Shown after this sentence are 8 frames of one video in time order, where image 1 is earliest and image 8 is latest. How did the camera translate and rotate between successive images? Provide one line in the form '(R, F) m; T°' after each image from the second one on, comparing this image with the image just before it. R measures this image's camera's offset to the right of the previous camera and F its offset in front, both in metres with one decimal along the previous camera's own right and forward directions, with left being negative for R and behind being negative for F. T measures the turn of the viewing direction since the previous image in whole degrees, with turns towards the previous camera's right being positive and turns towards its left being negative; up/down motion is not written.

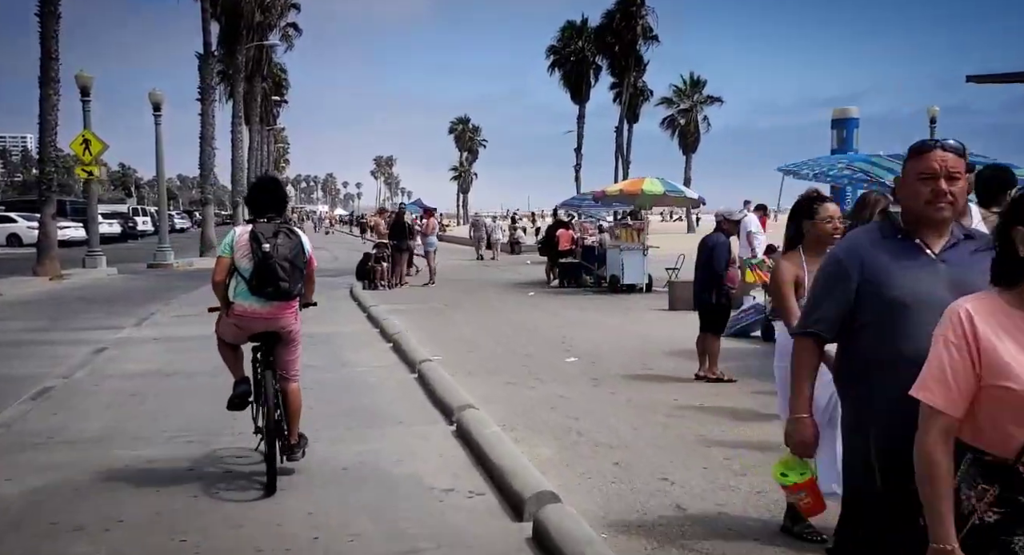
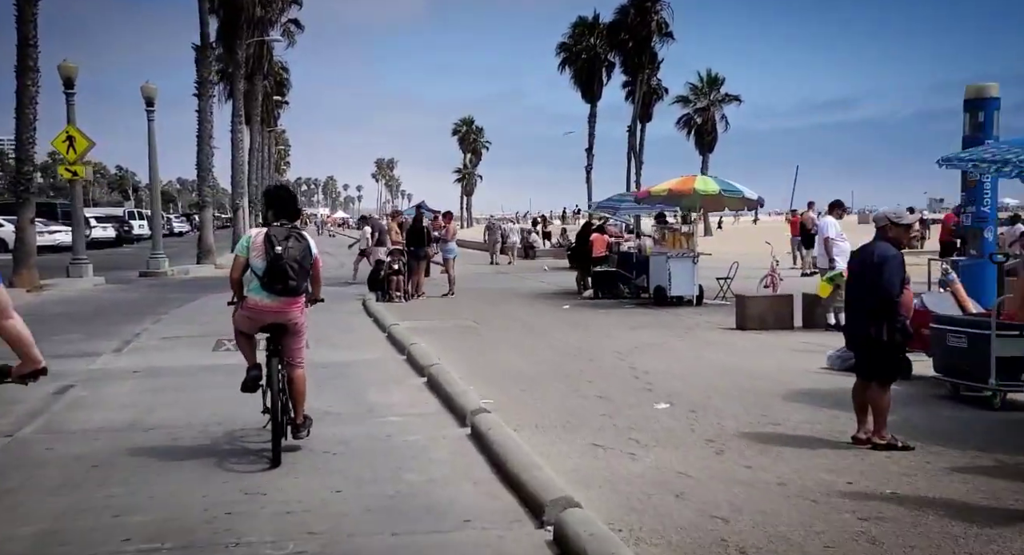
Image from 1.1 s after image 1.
(-0.6, +2.1) m; 0°
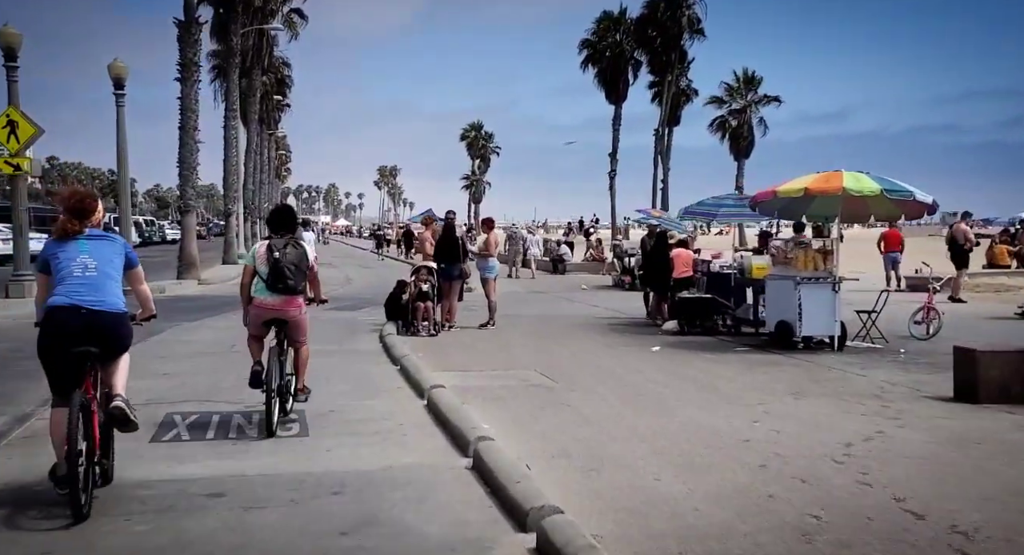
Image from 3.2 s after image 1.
(-1.0, +4.4) m; 0°
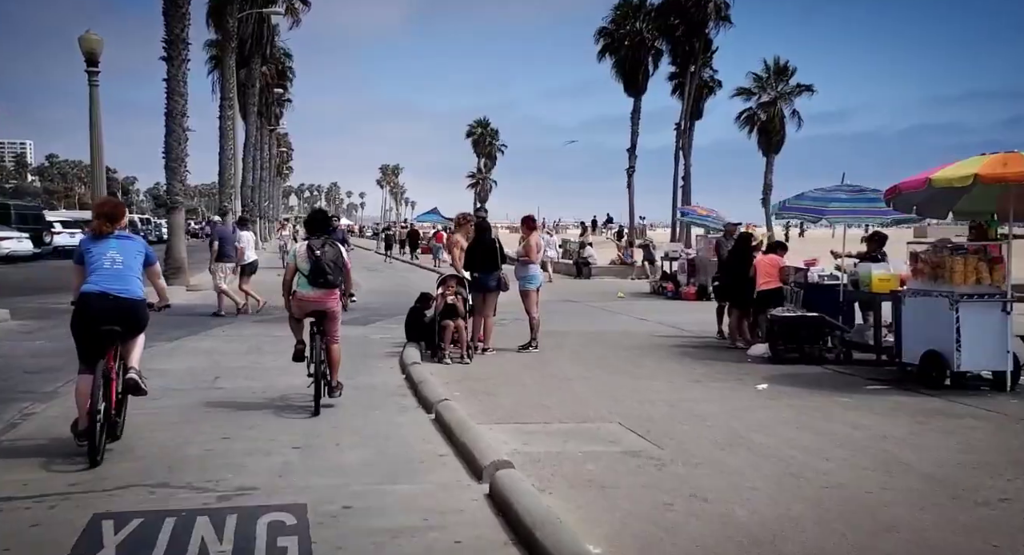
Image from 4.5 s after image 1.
(-0.7, +2.9) m; 0°
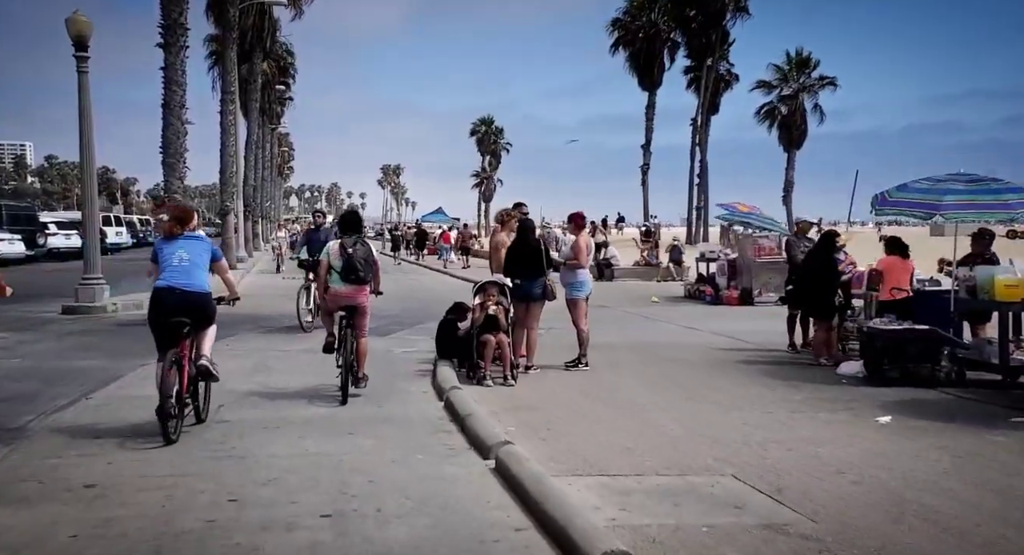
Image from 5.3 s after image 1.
(-0.6, +1.7) m; 0°
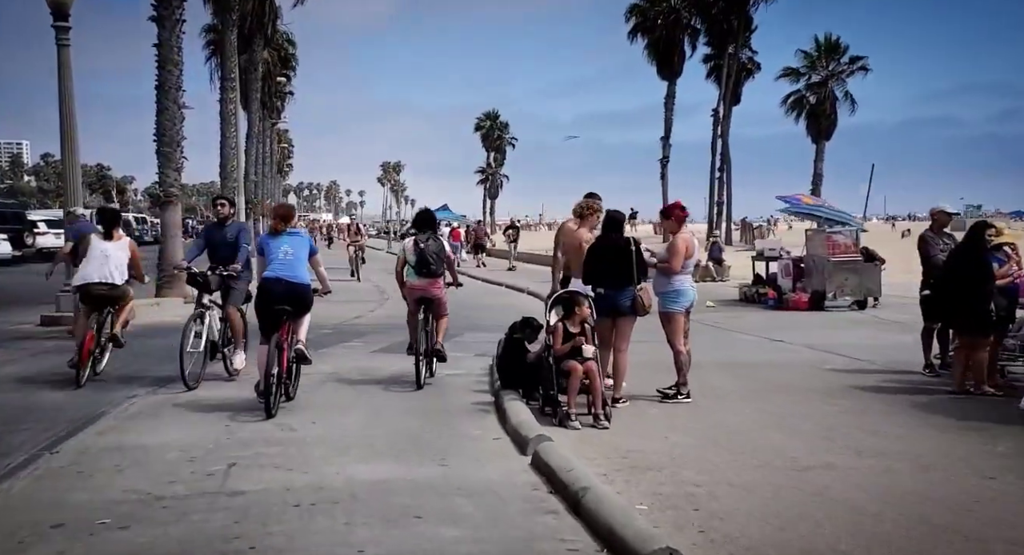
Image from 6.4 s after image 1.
(-0.8, +2.4) m; 0°
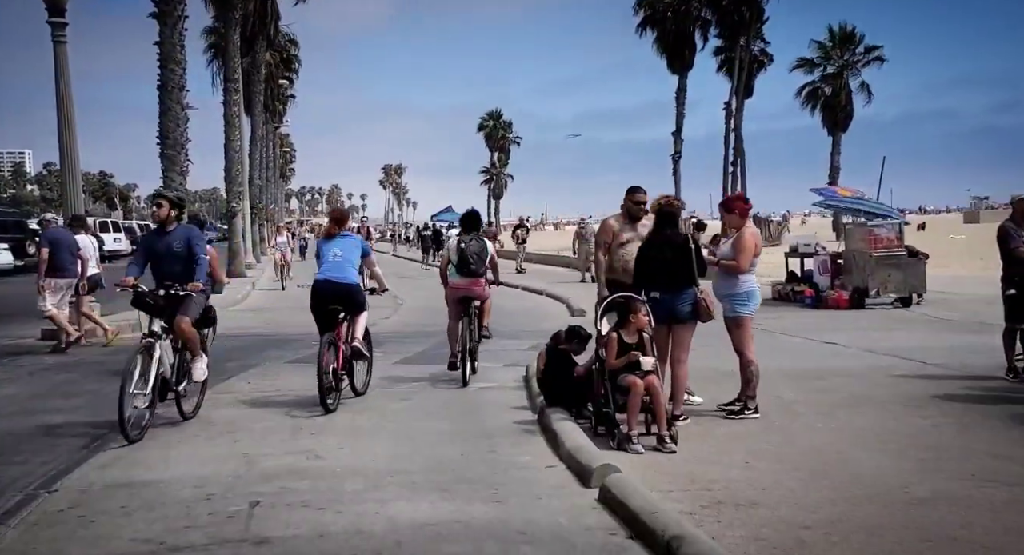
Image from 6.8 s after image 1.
(-0.4, +0.9) m; 0°
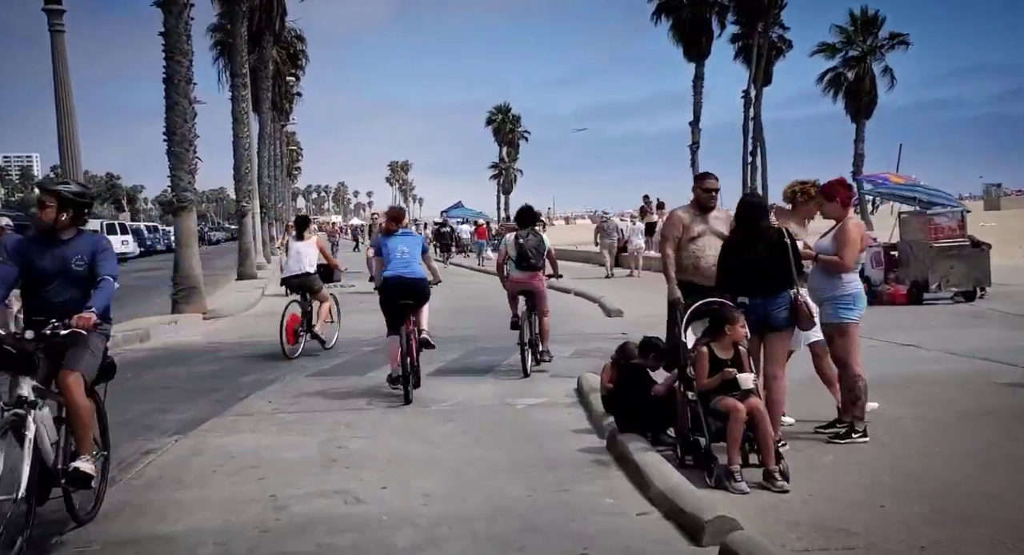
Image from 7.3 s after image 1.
(-0.4, +1.1) m; 0°
